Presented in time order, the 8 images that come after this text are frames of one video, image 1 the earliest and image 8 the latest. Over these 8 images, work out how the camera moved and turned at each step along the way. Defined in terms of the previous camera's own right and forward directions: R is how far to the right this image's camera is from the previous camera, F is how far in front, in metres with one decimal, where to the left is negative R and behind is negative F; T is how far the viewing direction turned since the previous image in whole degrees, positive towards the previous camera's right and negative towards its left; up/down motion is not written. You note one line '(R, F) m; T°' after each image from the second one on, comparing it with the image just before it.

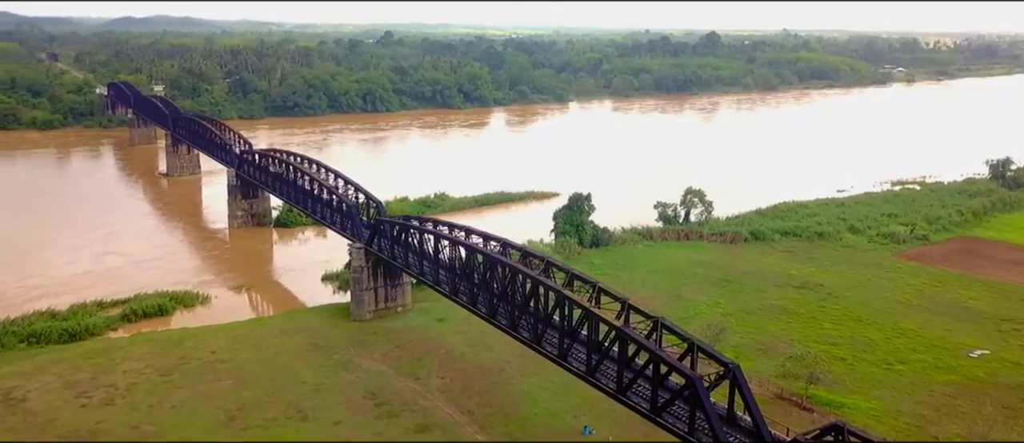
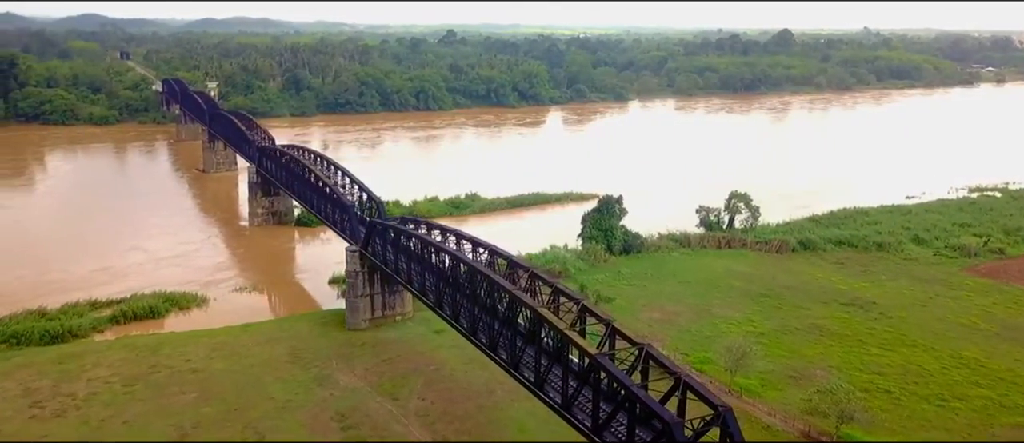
(+1.5, +1.9) m; -5°
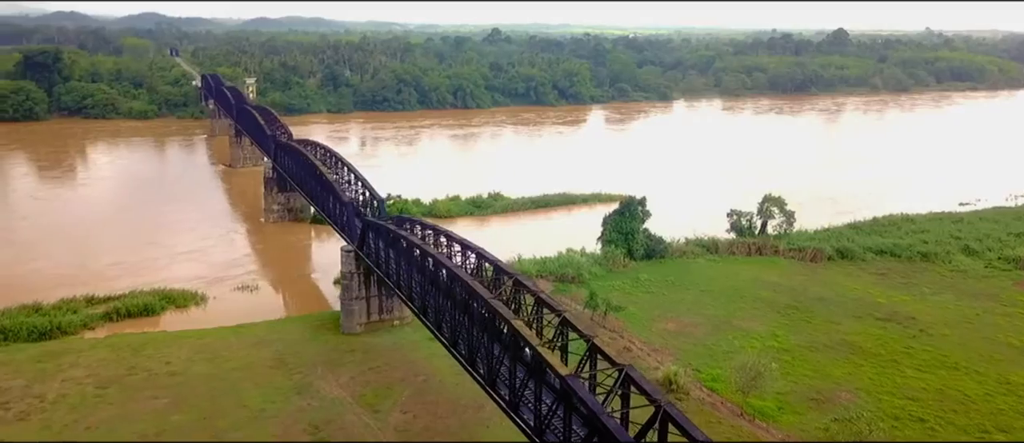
(+1.0, +1.2) m; -3°
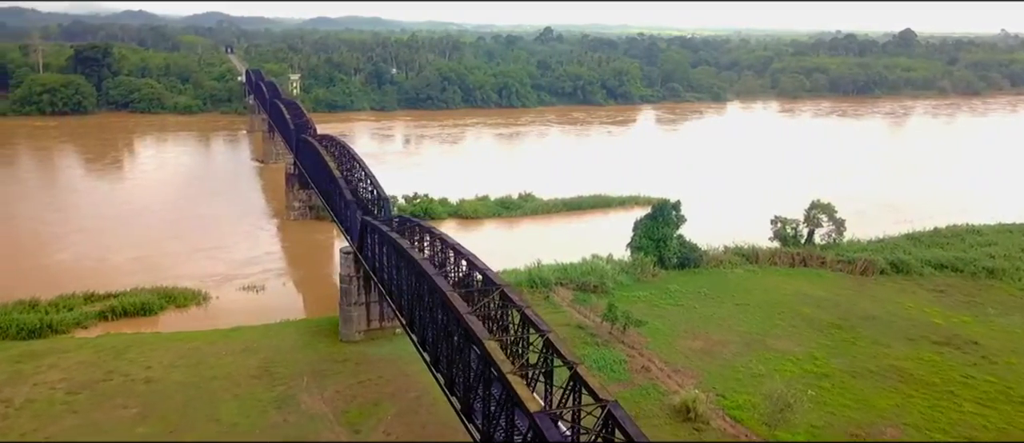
(+0.9, +1.5) m; -4°
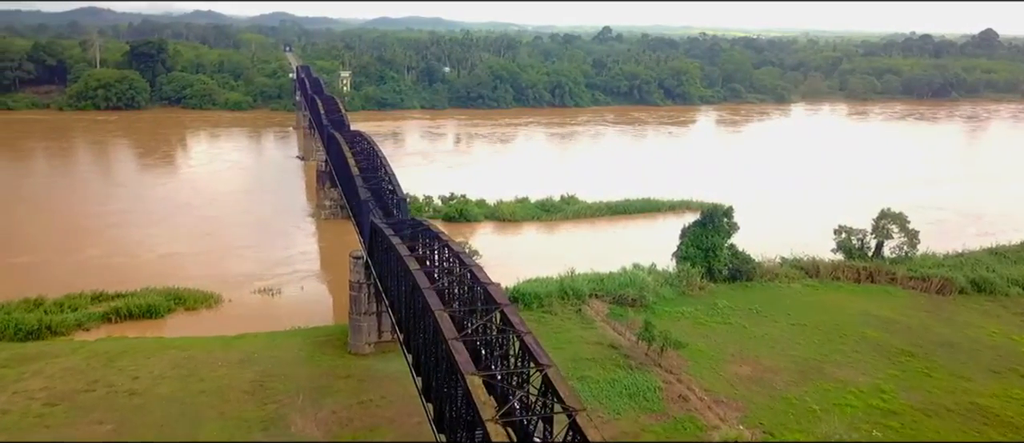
(+0.6, +1.7) m; -4°
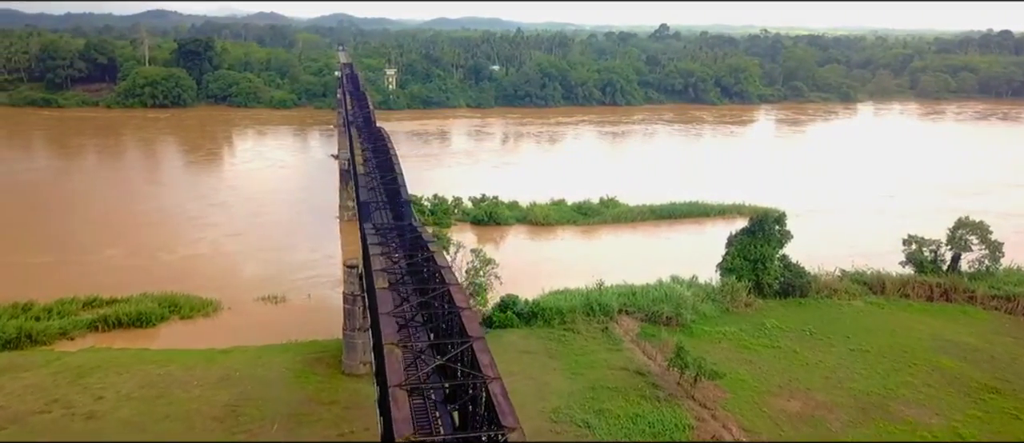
(+0.8, +1.9) m; -4°
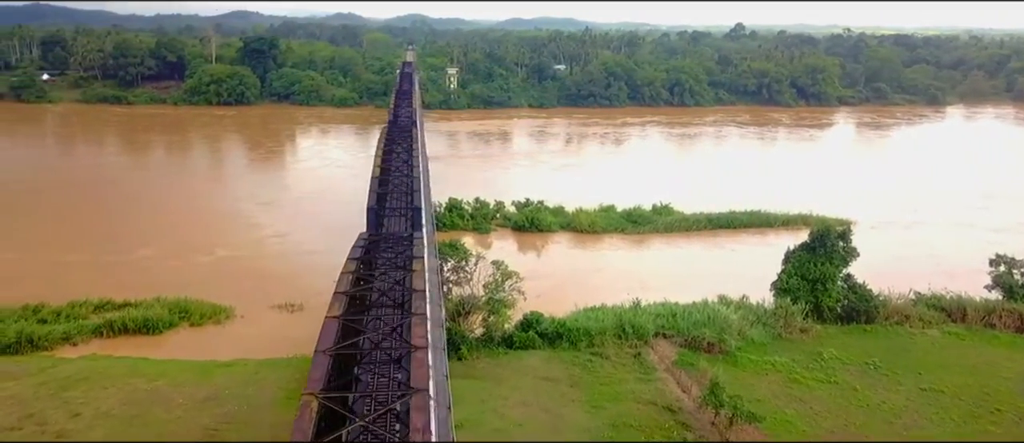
(+0.9, +1.5) m; -5°
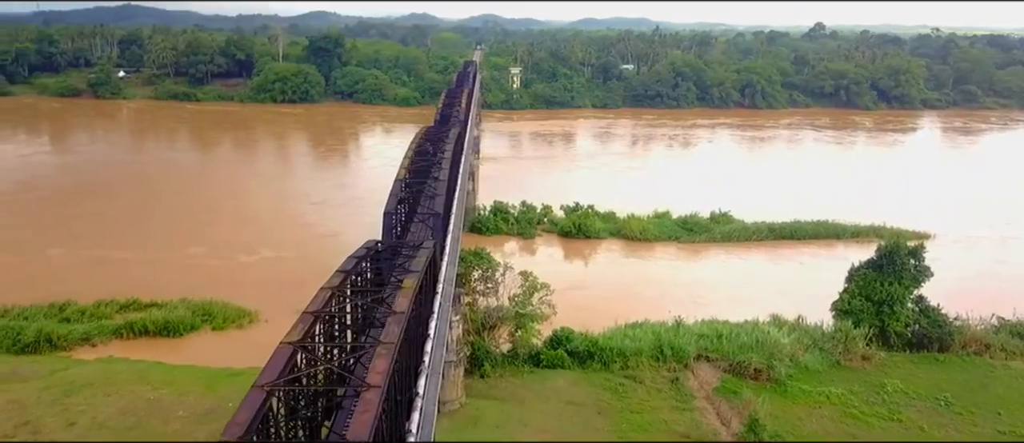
(+0.7, +1.1) m; -5°
